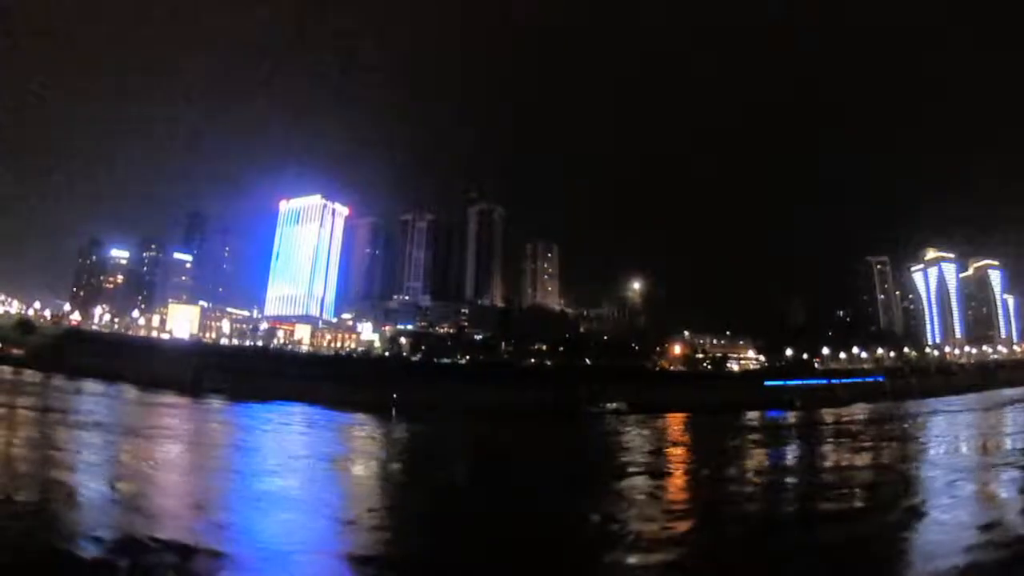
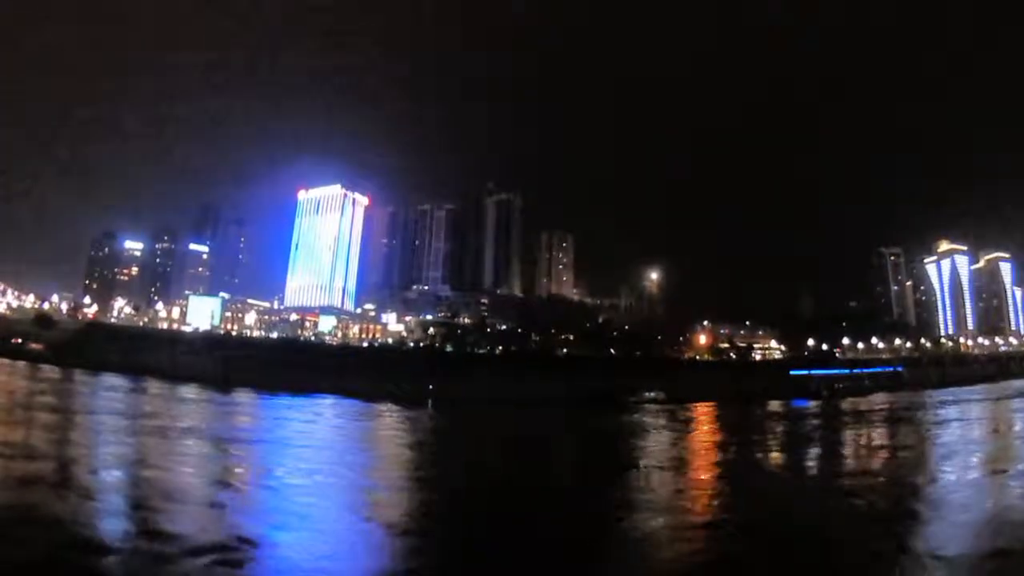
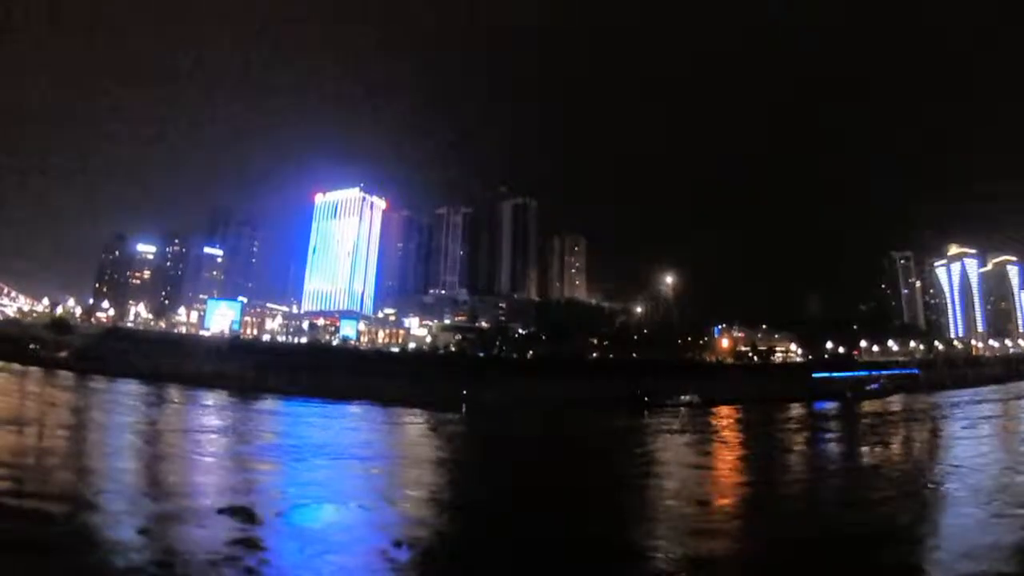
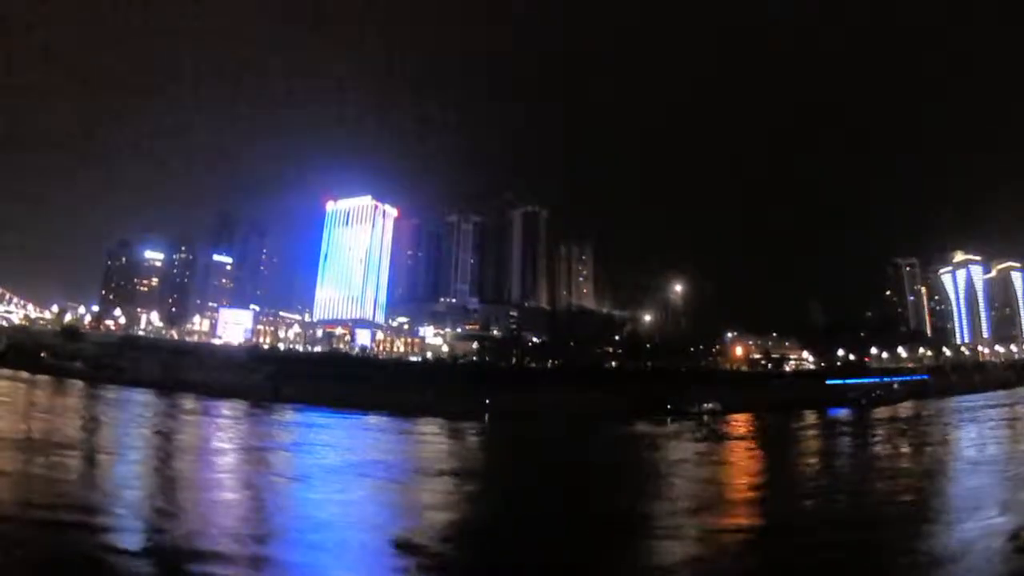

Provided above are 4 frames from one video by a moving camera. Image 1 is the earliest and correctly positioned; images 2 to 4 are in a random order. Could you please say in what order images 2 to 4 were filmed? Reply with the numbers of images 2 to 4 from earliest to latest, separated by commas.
2, 3, 4
